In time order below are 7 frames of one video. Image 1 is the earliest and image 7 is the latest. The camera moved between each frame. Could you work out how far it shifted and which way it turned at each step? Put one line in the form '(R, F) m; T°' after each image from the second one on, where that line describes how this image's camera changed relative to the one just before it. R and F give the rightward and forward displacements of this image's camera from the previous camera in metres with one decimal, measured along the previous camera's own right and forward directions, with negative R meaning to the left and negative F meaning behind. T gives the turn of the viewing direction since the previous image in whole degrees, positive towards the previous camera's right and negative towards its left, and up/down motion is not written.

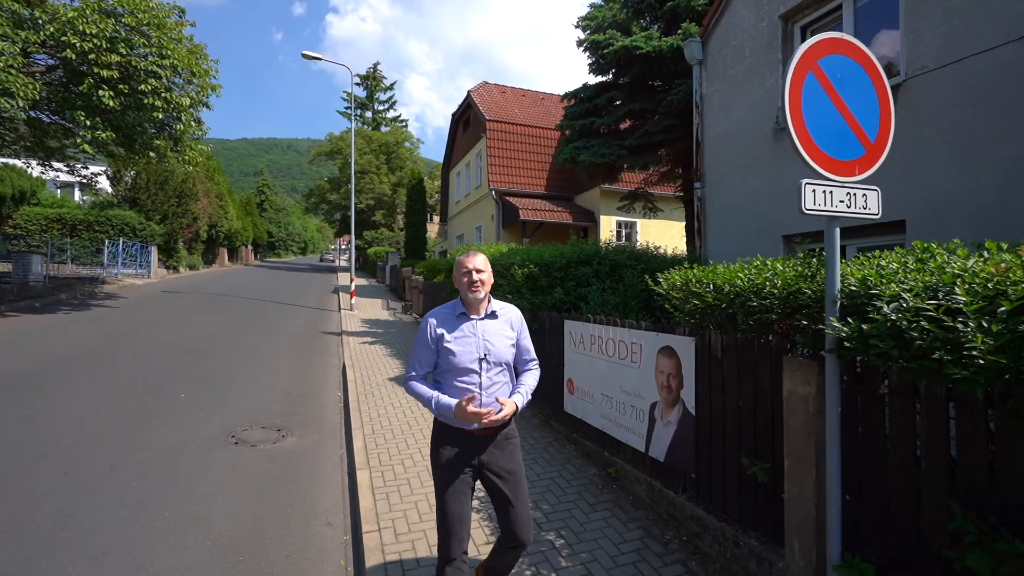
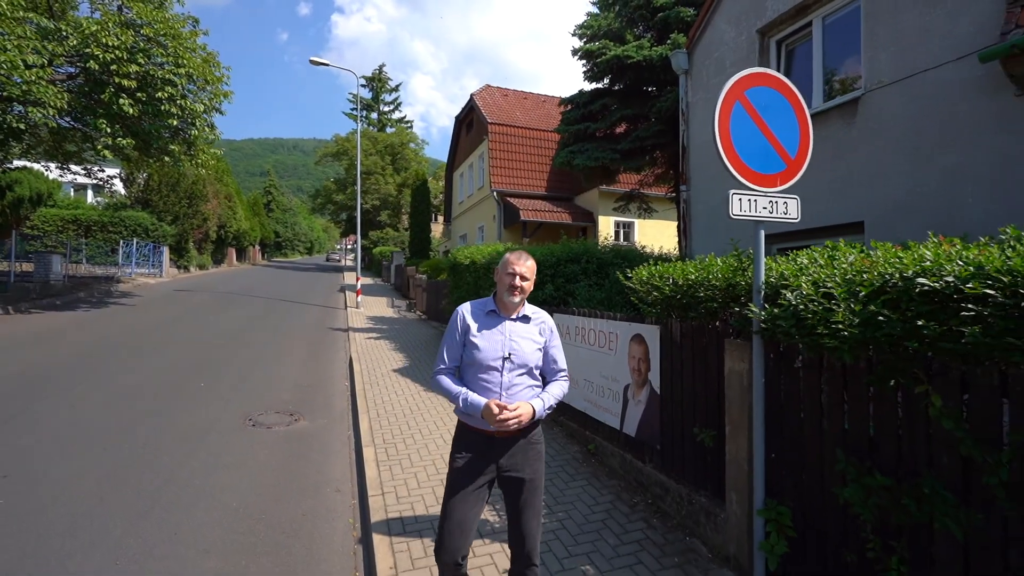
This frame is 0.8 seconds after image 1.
(+0.2, -0.5) m; -1°
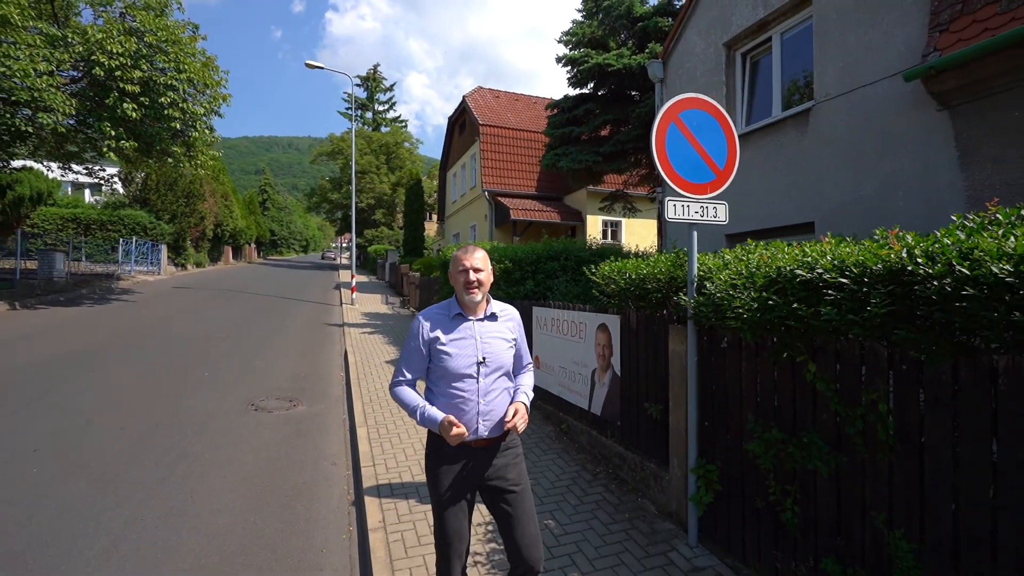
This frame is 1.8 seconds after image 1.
(+0.2, -0.5) m; 0°
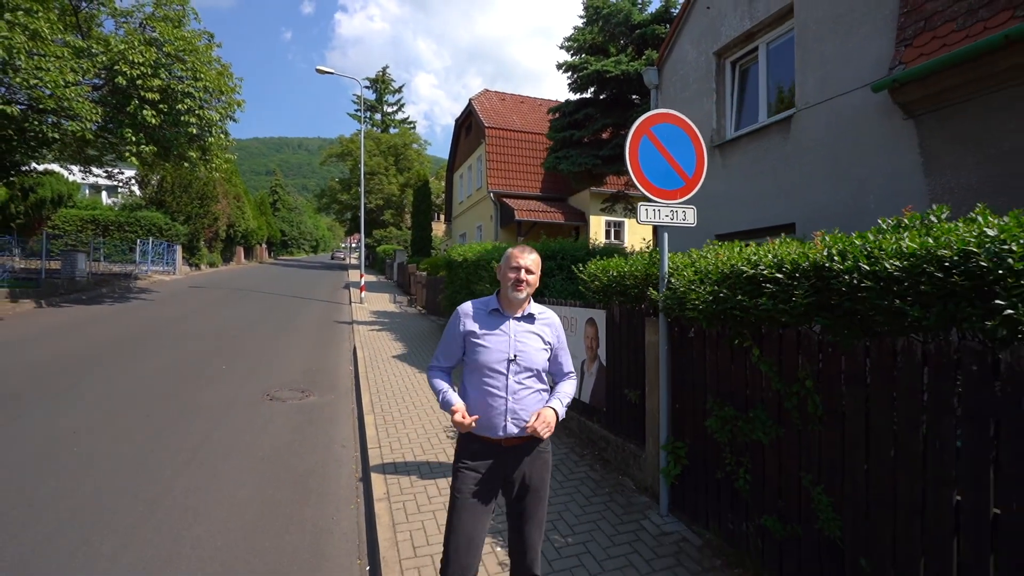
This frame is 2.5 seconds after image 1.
(+0.2, -0.4) m; -1°
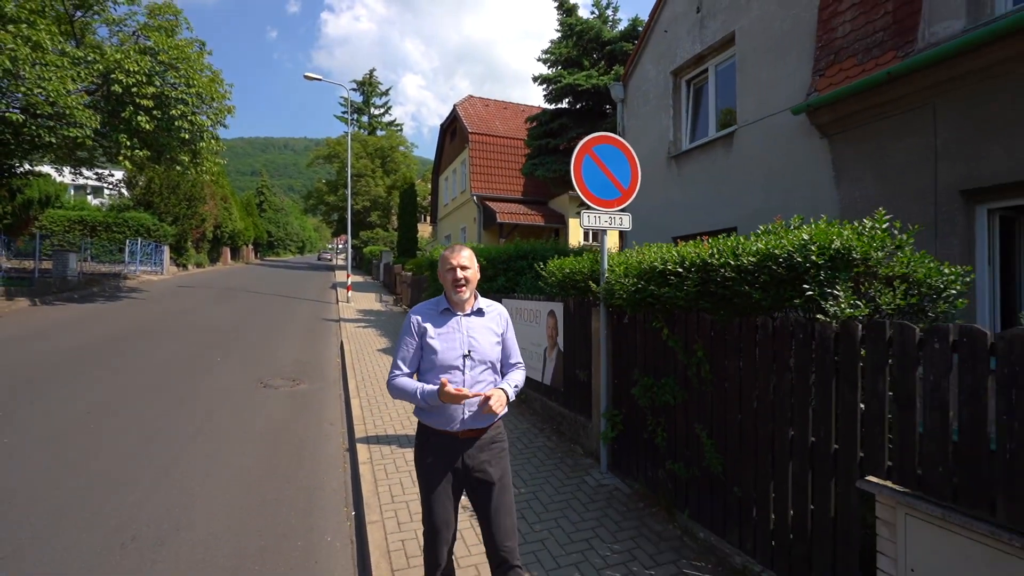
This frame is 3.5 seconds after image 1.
(+0.2, -0.7) m; +1°
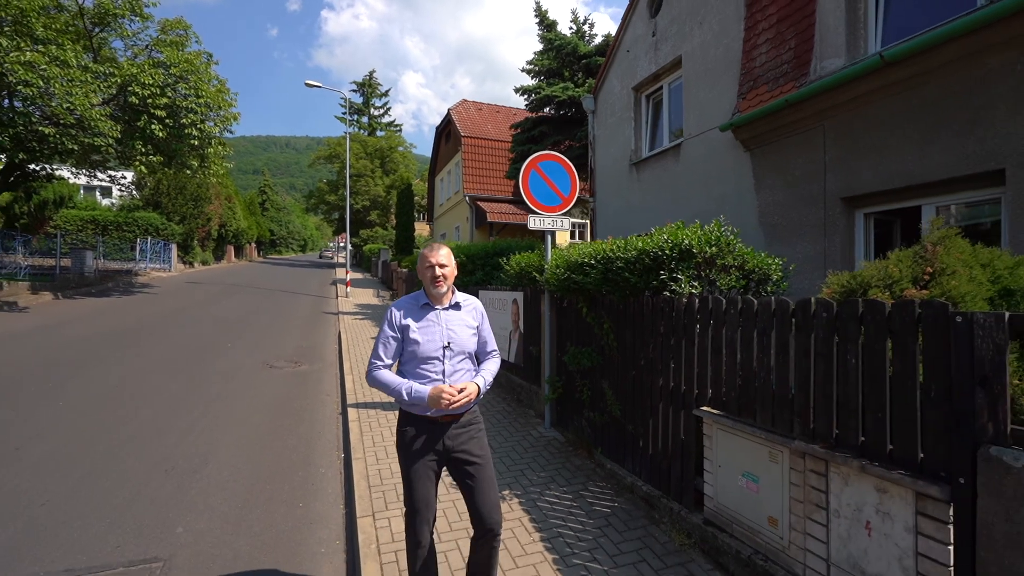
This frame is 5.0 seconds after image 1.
(+0.5, -1.0) m; 0°
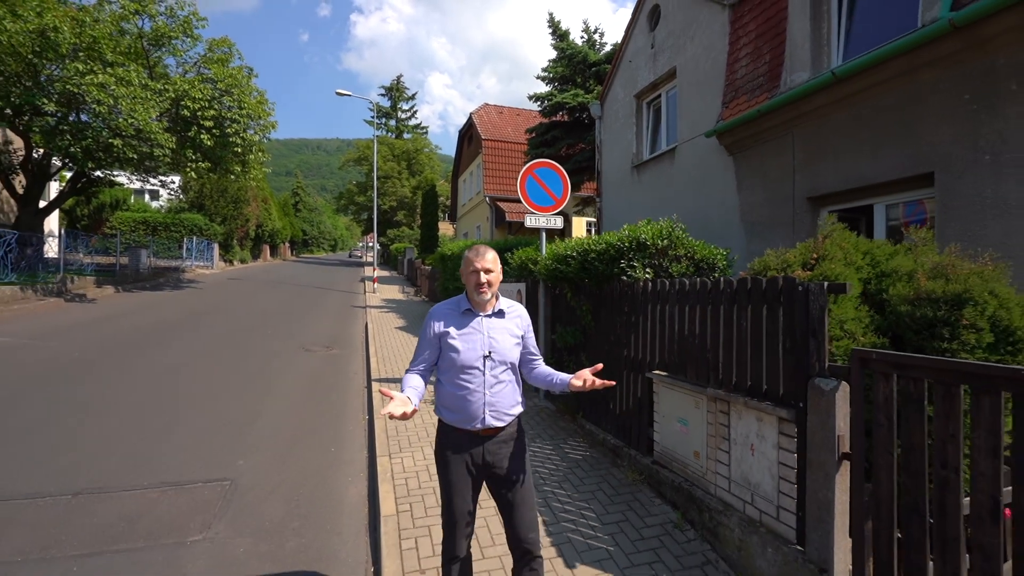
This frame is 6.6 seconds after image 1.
(+0.4, -0.9) m; -3°
